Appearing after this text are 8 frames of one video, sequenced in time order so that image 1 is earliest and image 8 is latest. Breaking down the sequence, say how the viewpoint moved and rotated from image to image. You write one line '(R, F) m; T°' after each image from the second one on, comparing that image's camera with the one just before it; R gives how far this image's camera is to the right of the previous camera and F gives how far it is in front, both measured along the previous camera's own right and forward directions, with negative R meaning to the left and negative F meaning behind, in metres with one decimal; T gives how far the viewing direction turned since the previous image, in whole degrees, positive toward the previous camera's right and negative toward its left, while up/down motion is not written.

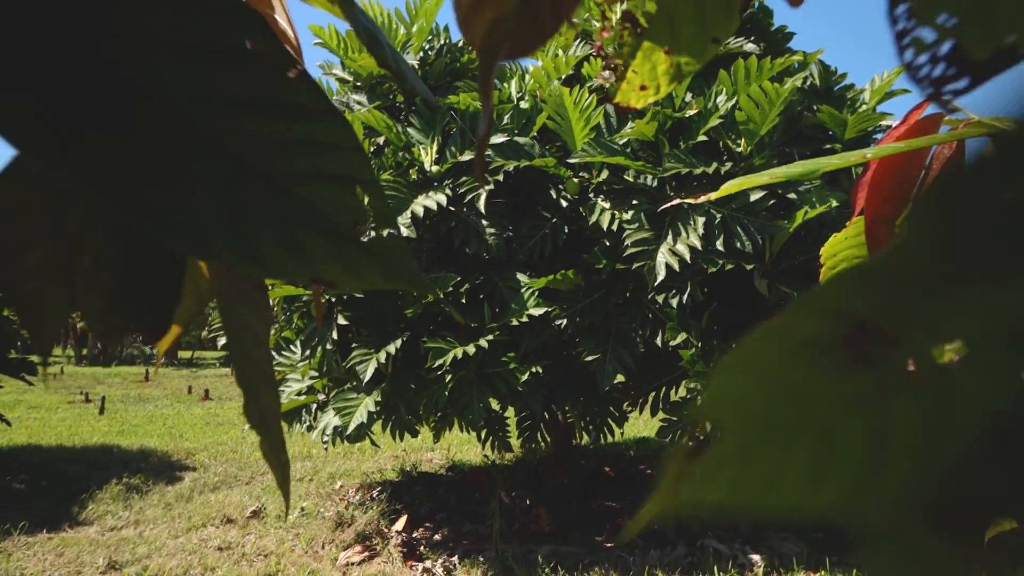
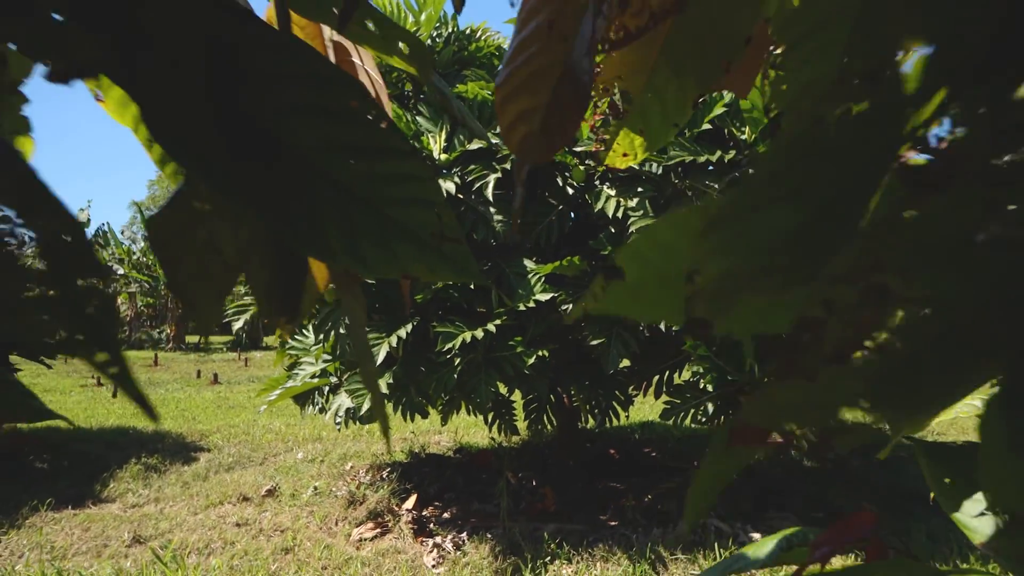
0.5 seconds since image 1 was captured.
(0.0, -0.1) m; 0°
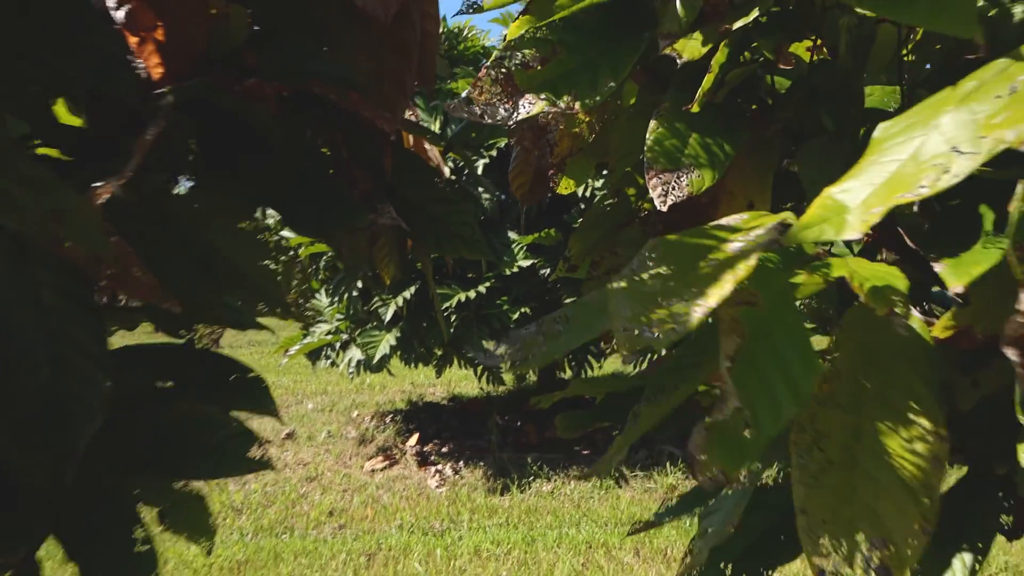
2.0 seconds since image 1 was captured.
(0.0, -0.9) m; +1°
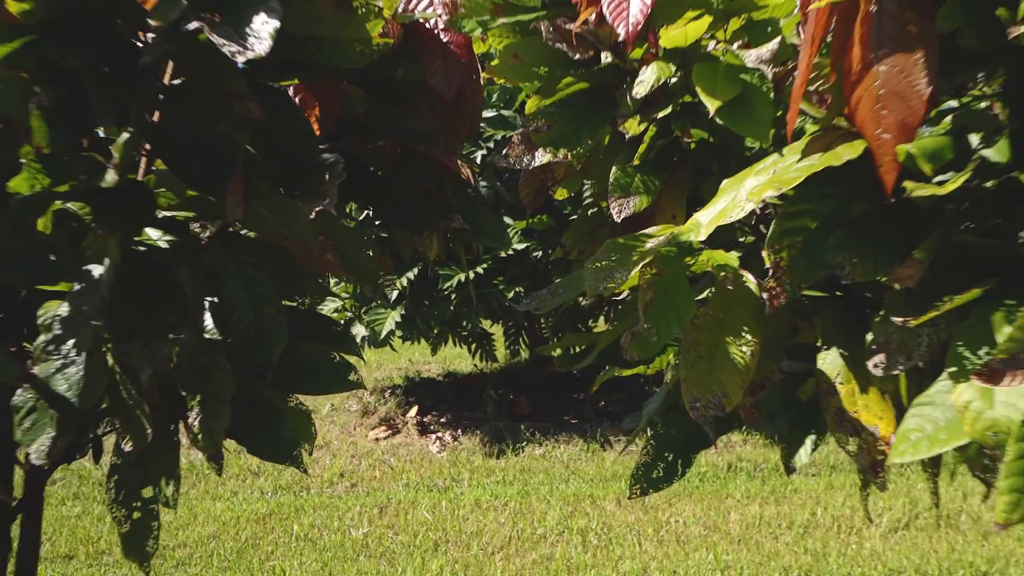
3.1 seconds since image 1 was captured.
(-0.1, -0.7) m; +1°
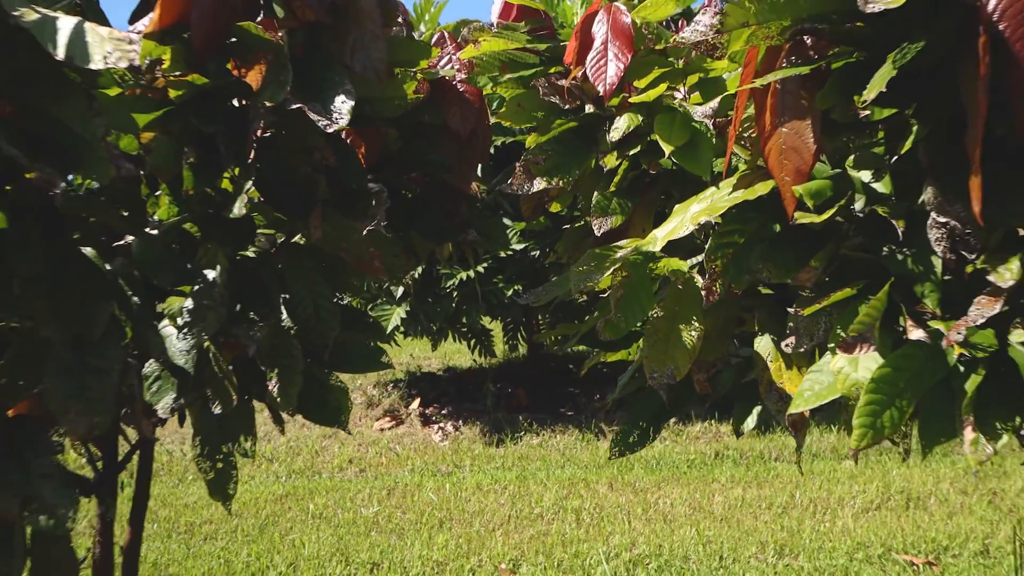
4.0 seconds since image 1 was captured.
(0.0, -0.5) m; 0°
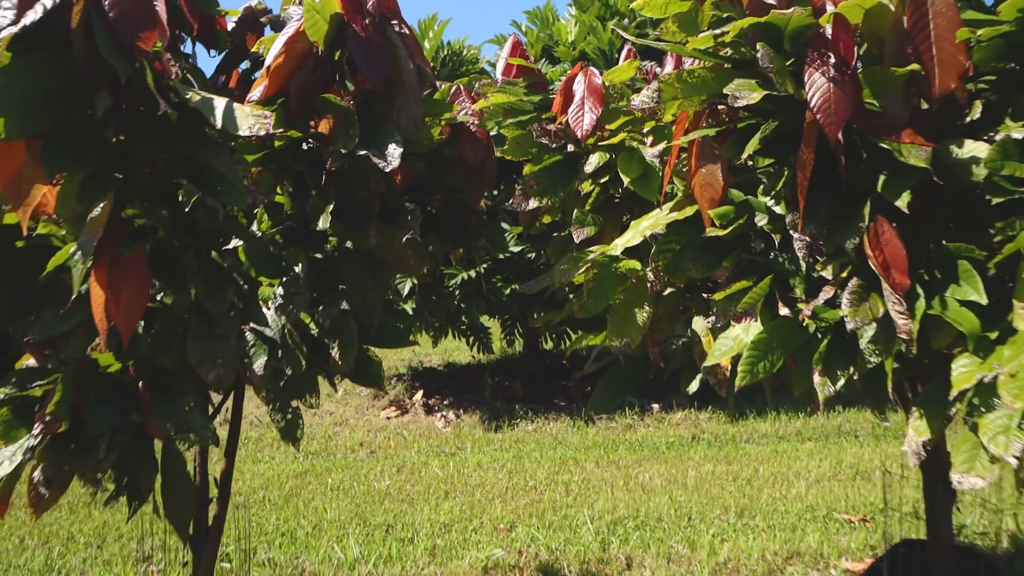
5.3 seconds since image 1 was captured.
(0.0, -0.7) m; 0°
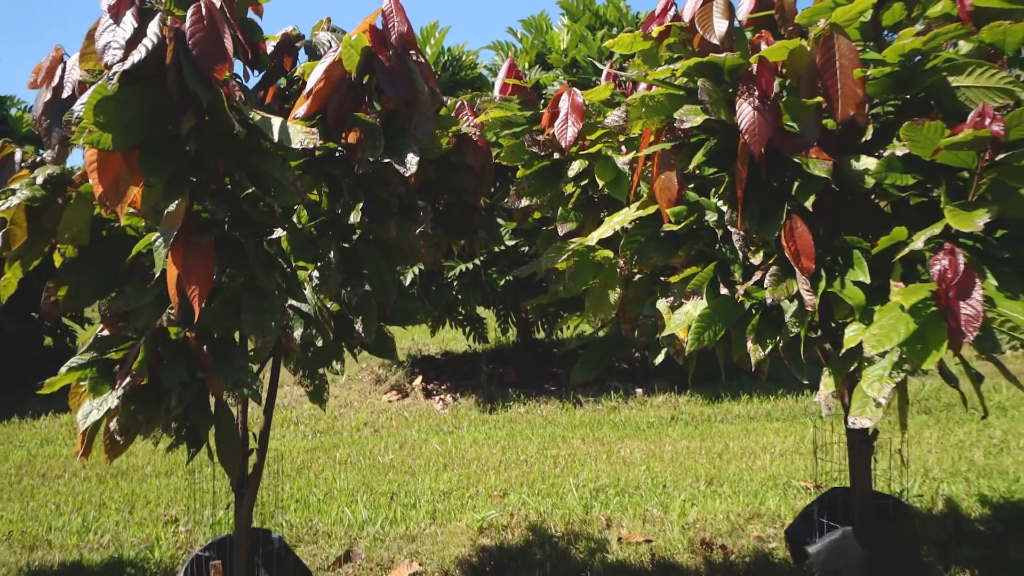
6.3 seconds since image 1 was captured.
(0.0, -0.6) m; +1°
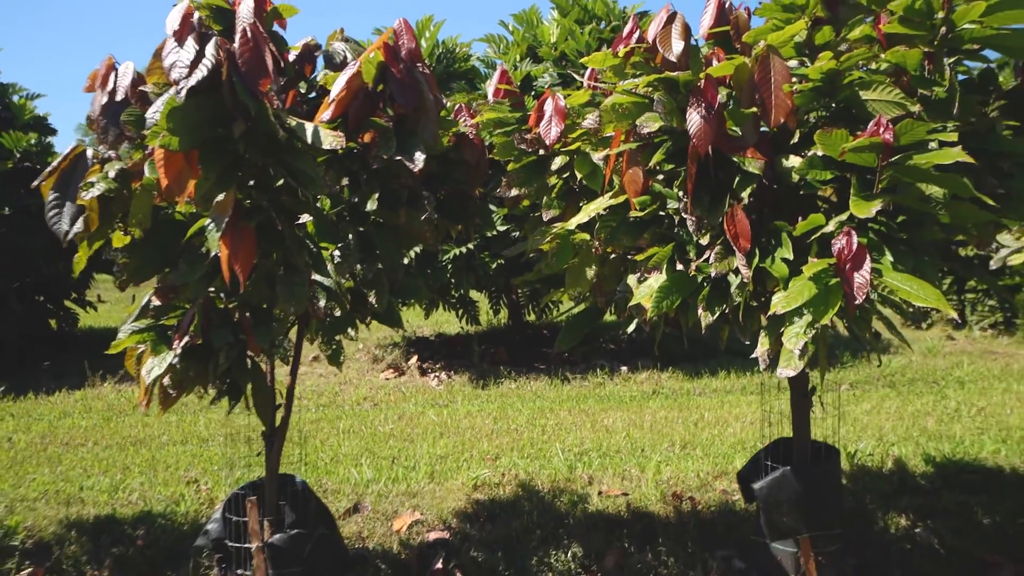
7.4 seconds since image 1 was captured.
(0.0, -0.6) m; +1°
